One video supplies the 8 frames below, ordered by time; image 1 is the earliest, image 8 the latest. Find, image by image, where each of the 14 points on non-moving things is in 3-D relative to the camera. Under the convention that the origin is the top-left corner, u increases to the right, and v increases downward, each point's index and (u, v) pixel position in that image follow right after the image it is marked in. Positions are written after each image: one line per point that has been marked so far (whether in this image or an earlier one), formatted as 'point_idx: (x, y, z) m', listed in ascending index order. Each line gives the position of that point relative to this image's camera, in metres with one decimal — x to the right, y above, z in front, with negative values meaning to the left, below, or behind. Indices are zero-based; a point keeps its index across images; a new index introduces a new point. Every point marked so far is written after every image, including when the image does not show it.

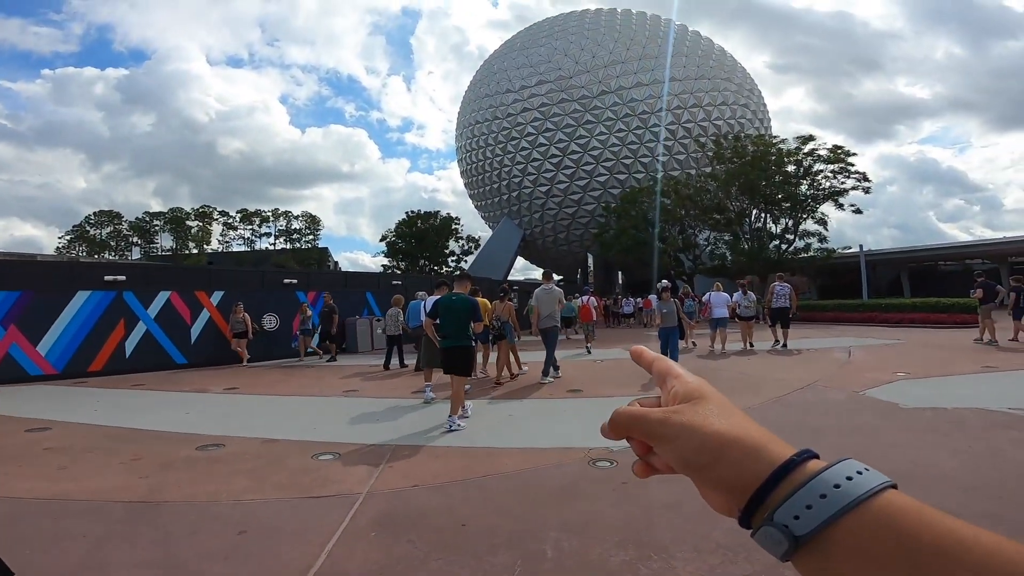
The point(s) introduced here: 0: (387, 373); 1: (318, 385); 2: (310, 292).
0: (-2.1, -1.6, +10.8) m
1: (-3.1, -1.6, +9.8) m
2: (-4.8, -0.3, +15.0) m
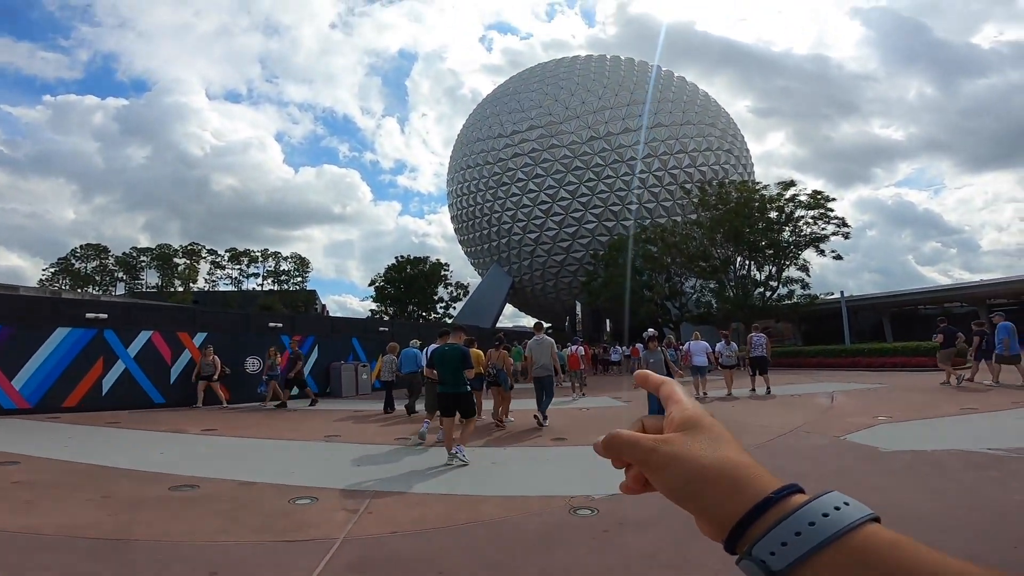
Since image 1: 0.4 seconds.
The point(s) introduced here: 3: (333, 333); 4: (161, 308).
0: (-2.4, -2.3, +10.6) m
1: (-3.3, -2.2, +9.7) m
2: (-5.2, -1.3, +14.8) m
3: (-4.7, -1.3, +16.2) m
4: (-6.6, -0.4, +11.6) m
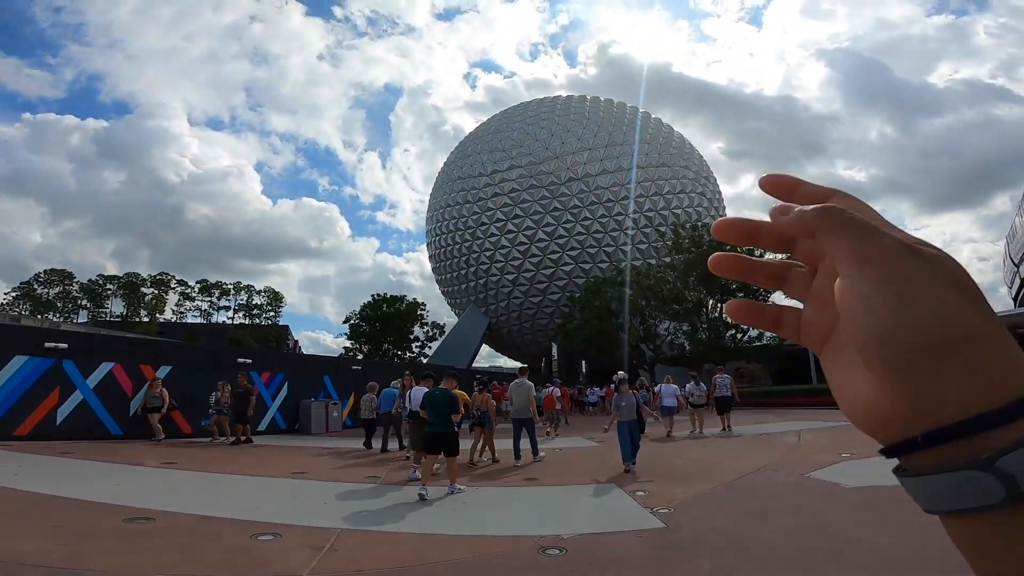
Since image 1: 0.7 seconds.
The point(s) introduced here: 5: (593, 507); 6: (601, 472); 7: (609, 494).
0: (-2.9, -2.8, +10.4) m
1: (-3.7, -2.6, +9.4) m
2: (-5.8, -2.0, +14.5) m
3: (-5.3, -2.1, +15.9) m
4: (-7.0, -0.9, +11.2) m
5: (+0.8, -2.1, +5.9) m
6: (+1.1, -2.3, +7.8) m
7: (+1.0, -2.1, +6.4) m
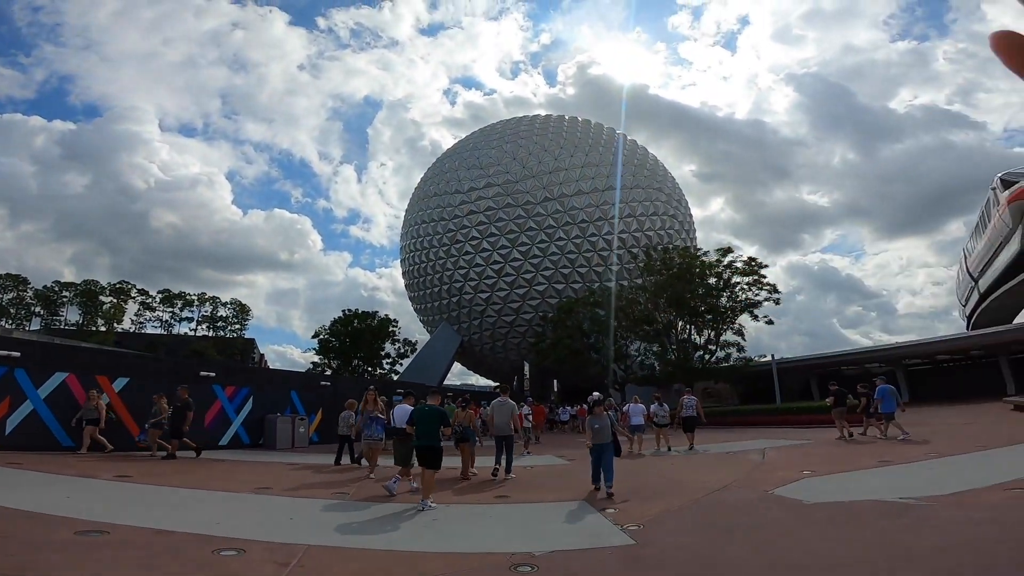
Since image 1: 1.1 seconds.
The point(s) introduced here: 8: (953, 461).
0: (-3.4, -3.0, +10.2) m
1: (-4.2, -2.8, +9.1) m
2: (-6.5, -2.3, +14.2) m
3: (-6.1, -2.4, +15.6) m
4: (-7.5, -1.1, +10.9) m
5: (+0.5, -2.2, +5.9) m
6: (+0.7, -2.5, +7.8) m
7: (+0.7, -2.3, +6.4) m
8: (+6.5, -2.6, +9.3) m
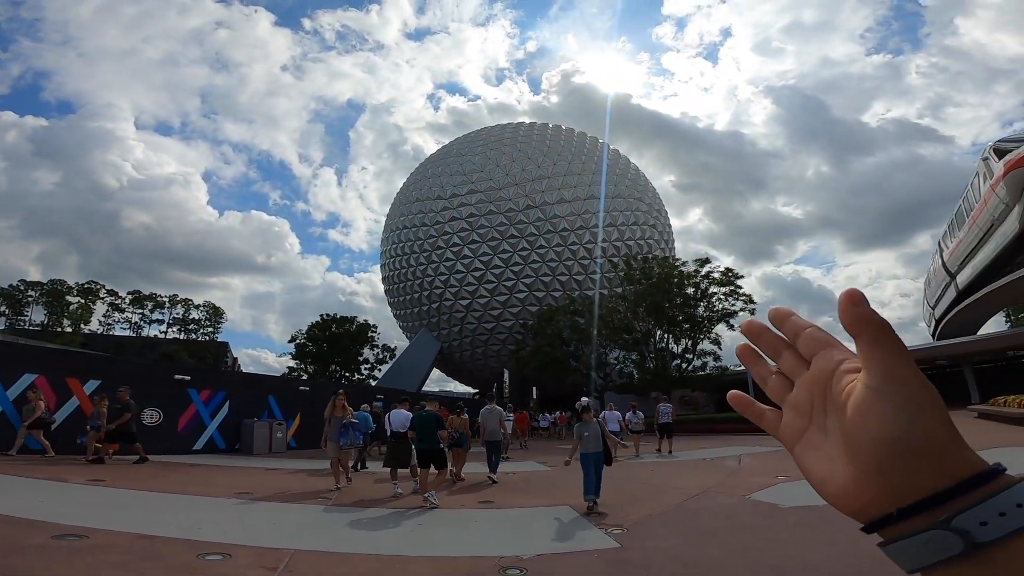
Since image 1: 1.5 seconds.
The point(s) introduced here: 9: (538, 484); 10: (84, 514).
0: (-3.7, -3.0, +10.1) m
1: (-4.5, -2.8, +9.0) m
2: (-6.9, -2.3, +14.0) m
3: (-6.6, -2.5, +15.4) m
4: (-7.8, -1.1, +10.7) m
5: (+0.3, -2.3, +5.9) m
6: (+0.5, -2.6, +7.8) m
7: (+0.5, -2.4, +6.4) m
8: (+6.2, -2.8, +9.5) m
9: (+0.4, -2.8, +8.9) m
10: (-3.9, -2.1, +5.7) m
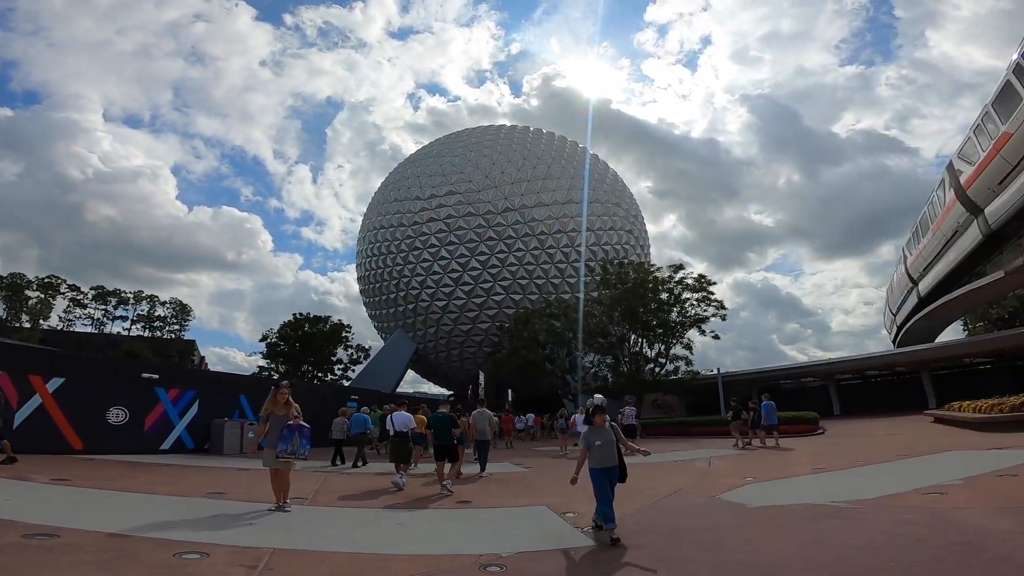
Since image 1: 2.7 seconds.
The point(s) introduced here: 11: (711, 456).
0: (-4.1, -3.0, +9.9) m
1: (-4.8, -2.8, +8.8) m
2: (-7.4, -2.2, +13.7) m
3: (-7.2, -2.4, +15.2) m
4: (-8.2, -1.0, +10.4) m
5: (+0.1, -2.3, +6.0) m
6: (+0.2, -2.6, +7.8) m
7: (+0.3, -2.4, +6.5) m
8: (+5.9, -2.9, +9.8) m
9: (0.0, -2.8, +8.9) m
10: (-4.1, -2.0, +5.6) m
11: (+4.5, -3.7, +13.5) m
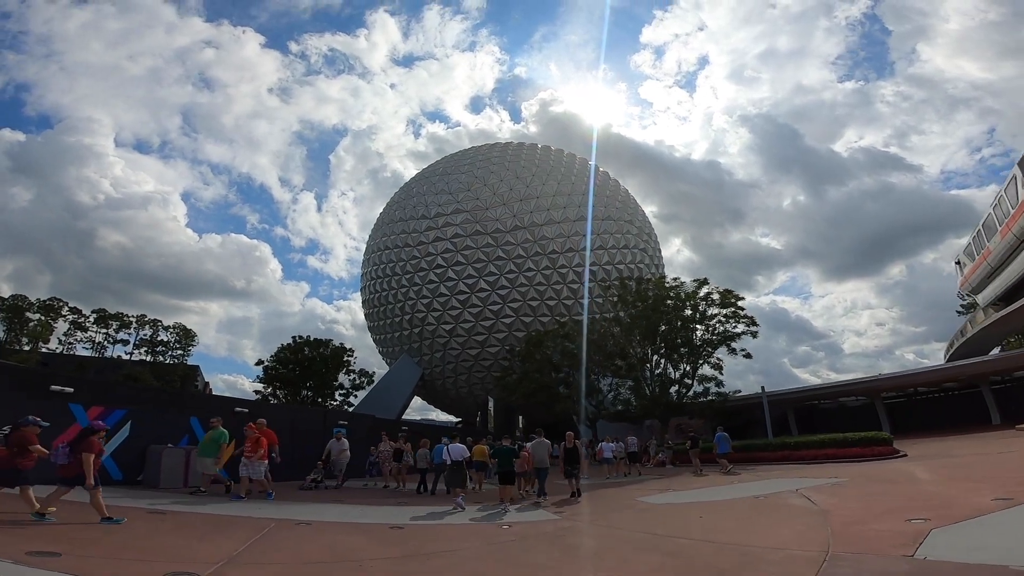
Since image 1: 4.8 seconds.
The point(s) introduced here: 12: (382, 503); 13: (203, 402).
0: (-3.7, -2.6, +6.6) m
1: (-4.4, -2.3, +5.5) m
2: (-7.0, -2.0, +10.5) m
3: (-6.7, -2.3, +11.9) m
4: (-7.9, -0.6, +7.2) m
5: (+0.4, -1.7, +2.6) m
6: (+0.6, -2.1, +4.5) m
7: (+0.6, -1.7, +3.1) m
8: (+6.2, -2.3, +6.3) m
9: (+0.4, -2.3, +5.5) m
10: (-3.8, -1.4, +2.3) m
11: (+4.9, -3.3, +10.0) m
12: (-2.1, -3.6, +10.4) m
13: (-6.4, -2.3, +12.8) m
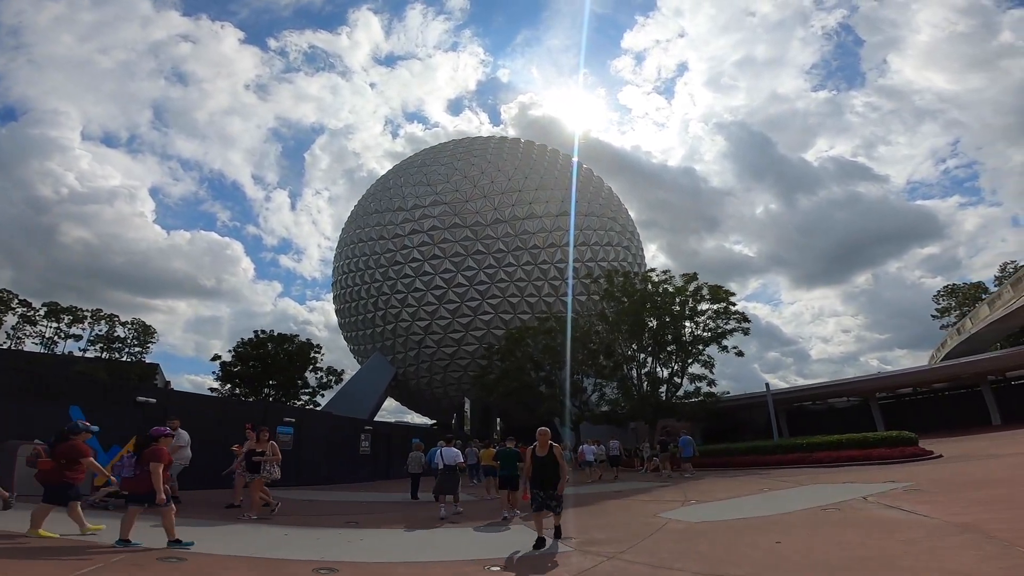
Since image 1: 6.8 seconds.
0: (-3.7, -1.8, +3.8) m
1: (-4.4, -1.5, +2.7) m
2: (-7.2, -1.2, +7.6) m
3: (-6.9, -1.5, +9.0) m
4: (-7.9, +0.2, +4.3) m
5: (+0.6, -0.9, 0.0) m
6: (+0.7, -1.3, +1.8) m
7: (+0.8, -1.0, +0.5) m
8: (+6.2, -1.6, +3.9) m
9: (+0.4, -1.6, +2.9) m
10: (-3.7, -0.6, -0.5) m
11: (+4.8, -2.6, +7.6) m
12: (-2.3, -2.9, +7.6) m
13: (-6.6, -1.5, +9.9) m
